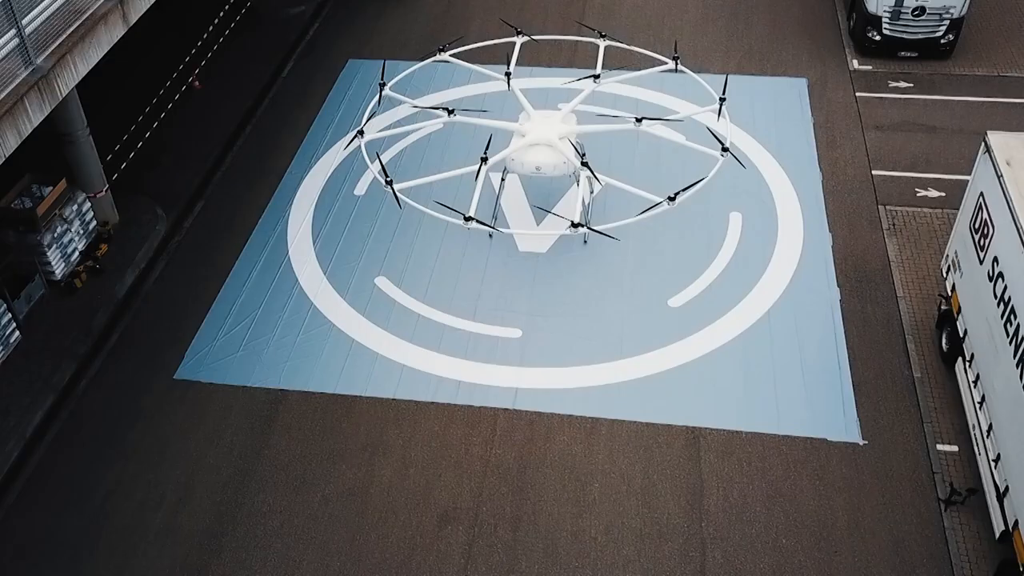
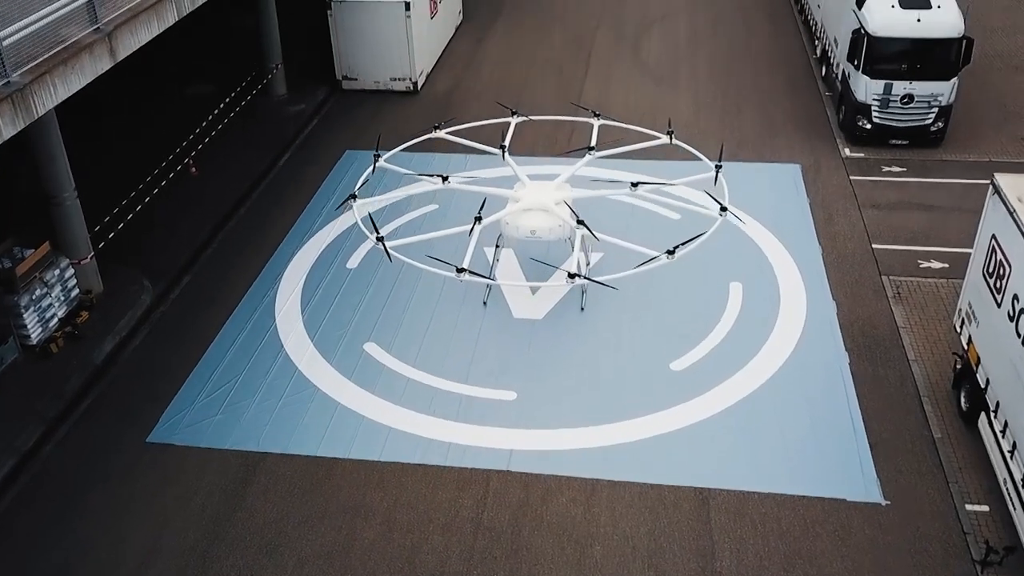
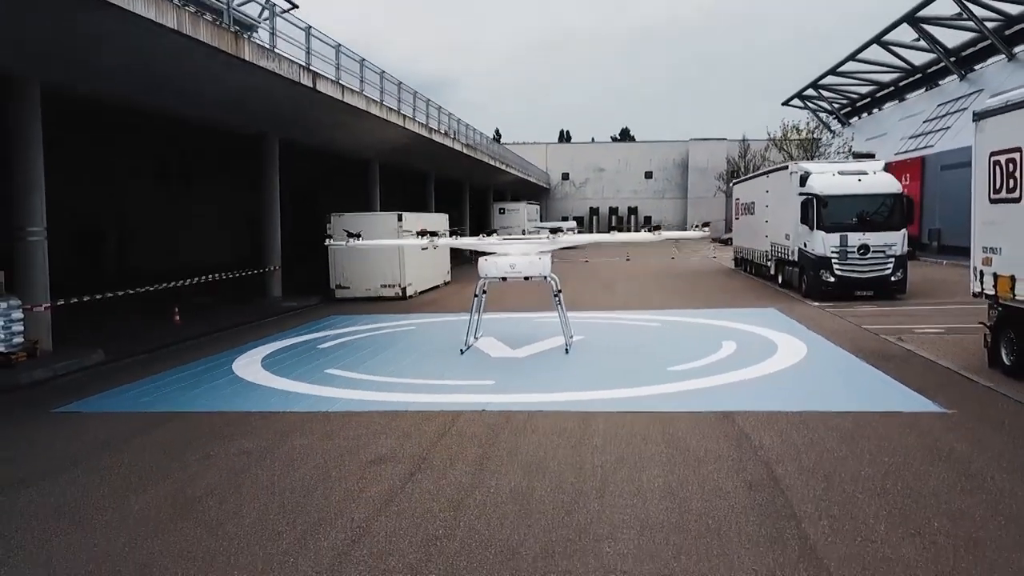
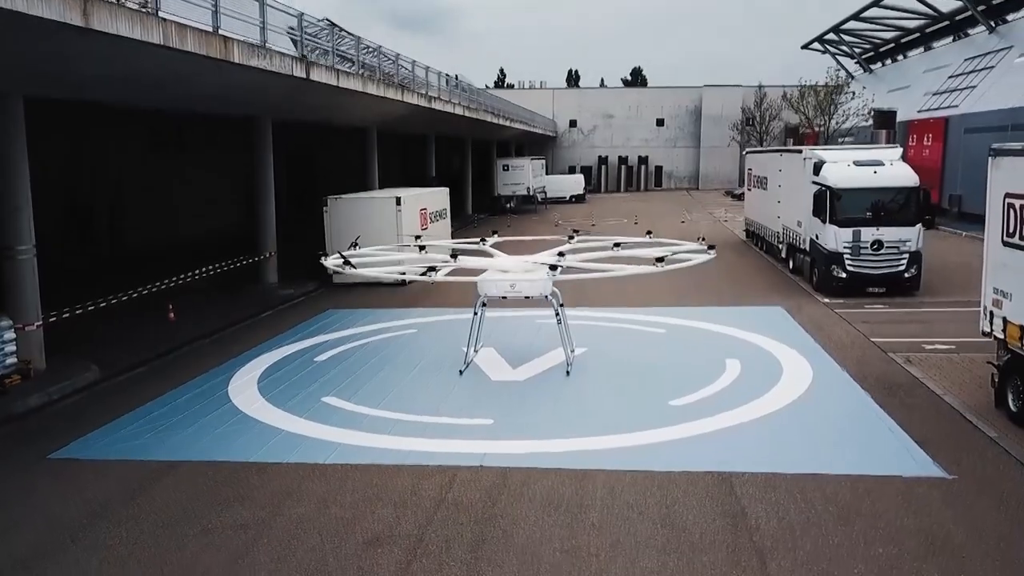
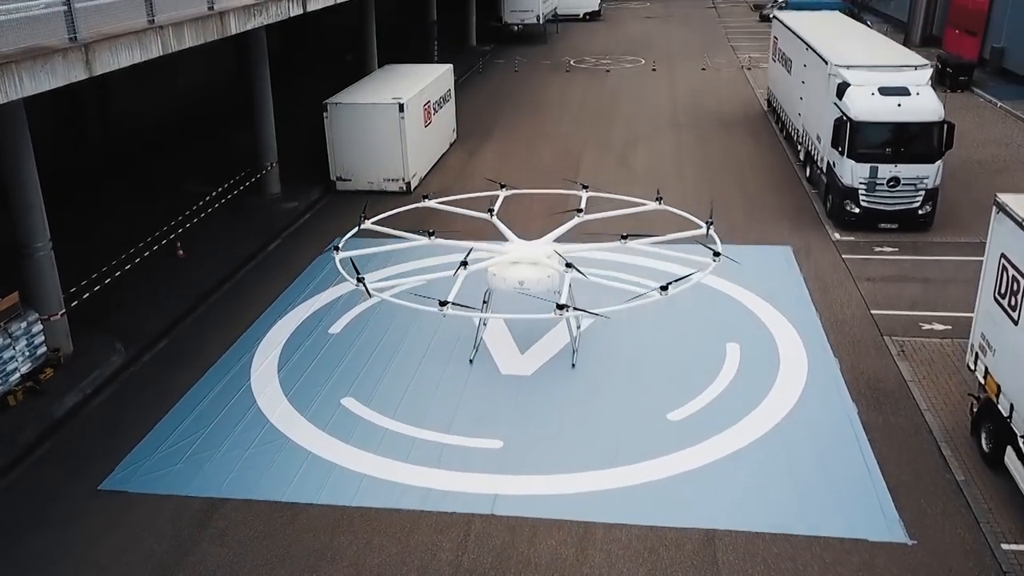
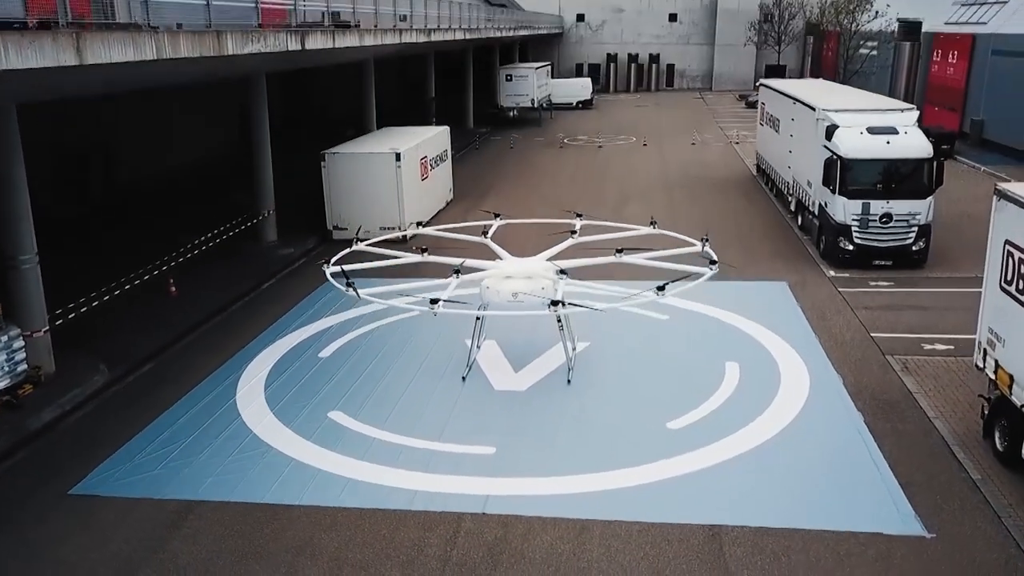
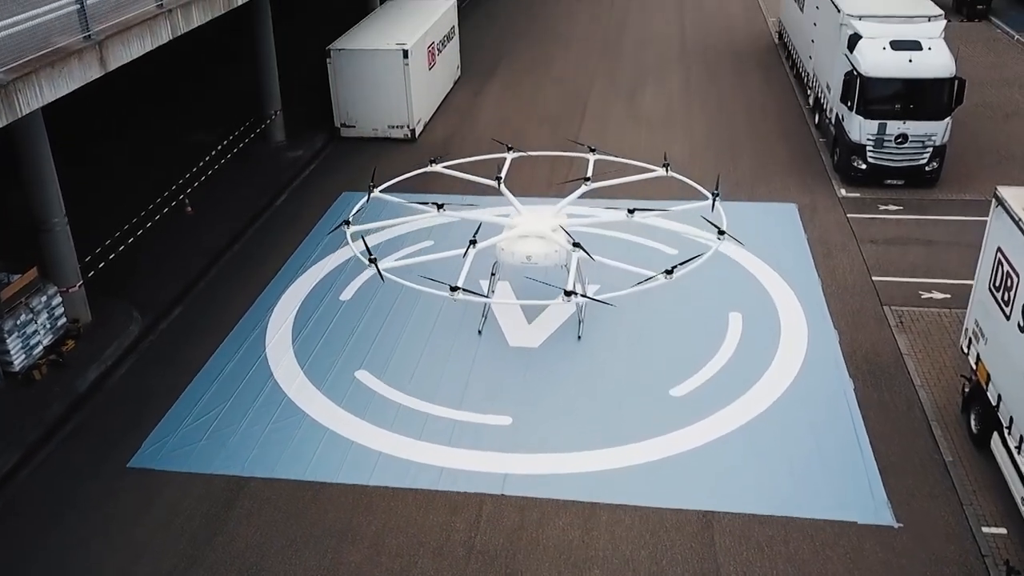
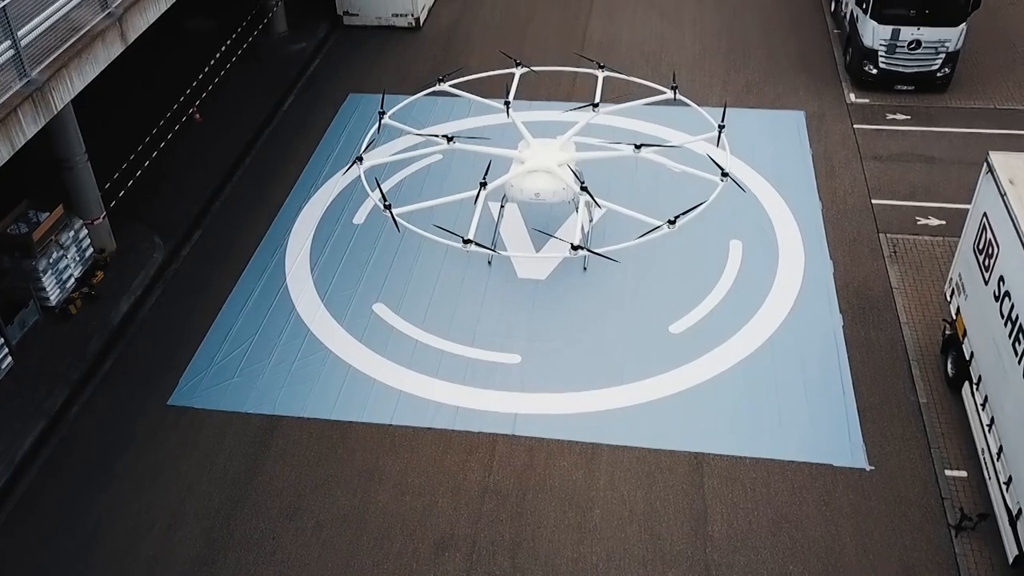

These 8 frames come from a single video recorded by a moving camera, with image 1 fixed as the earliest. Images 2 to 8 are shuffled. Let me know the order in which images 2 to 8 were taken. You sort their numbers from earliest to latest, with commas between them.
8, 2, 7, 5, 6, 4, 3
